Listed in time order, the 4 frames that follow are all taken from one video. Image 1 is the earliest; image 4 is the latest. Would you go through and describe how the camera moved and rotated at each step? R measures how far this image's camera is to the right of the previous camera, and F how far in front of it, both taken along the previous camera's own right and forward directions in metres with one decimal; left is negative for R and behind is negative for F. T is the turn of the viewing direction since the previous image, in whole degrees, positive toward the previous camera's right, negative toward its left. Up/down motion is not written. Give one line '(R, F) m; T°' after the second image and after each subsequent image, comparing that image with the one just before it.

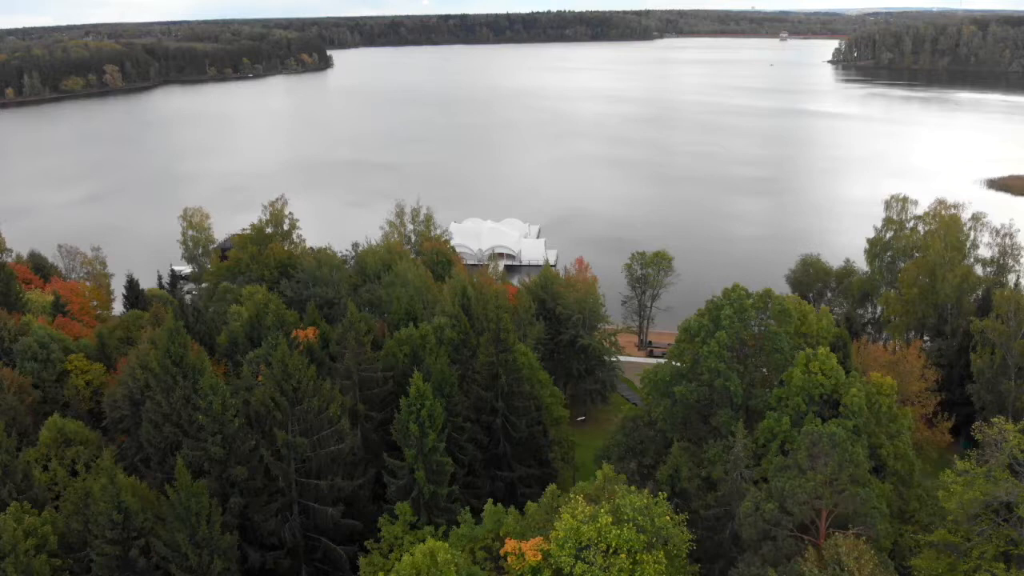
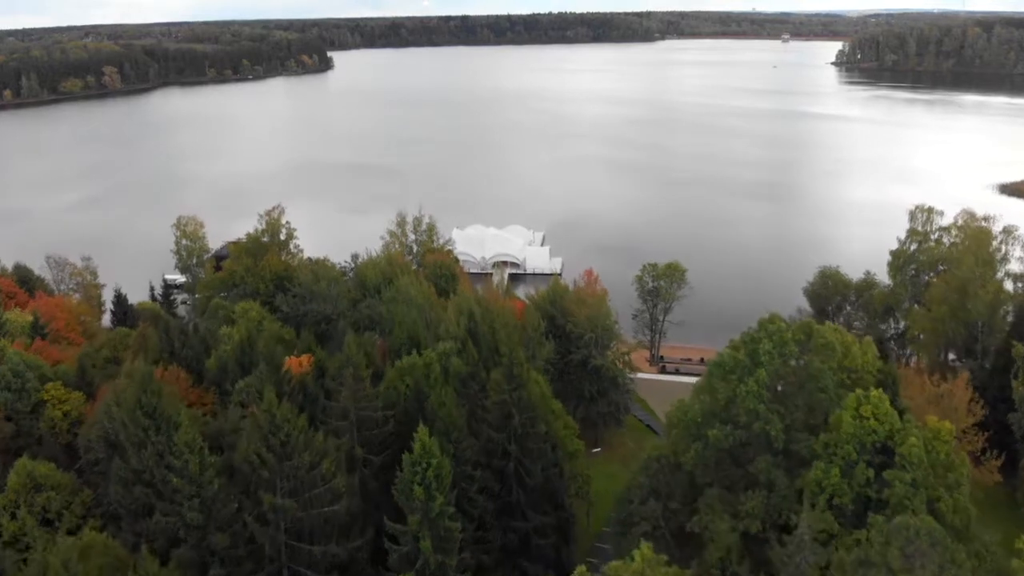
(-0.1, +0.9) m; 0°
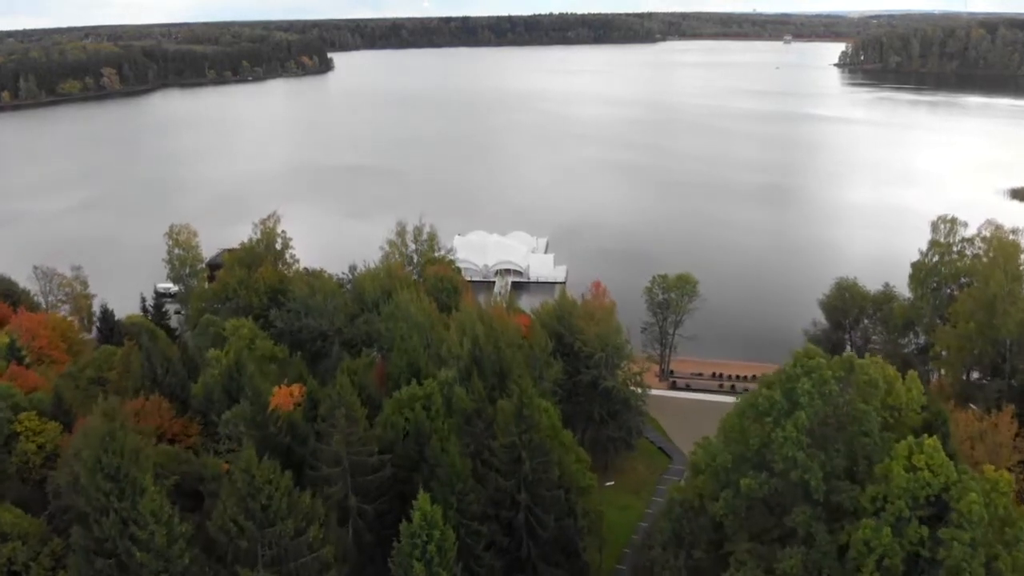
(-0.1, +0.8) m; 0°
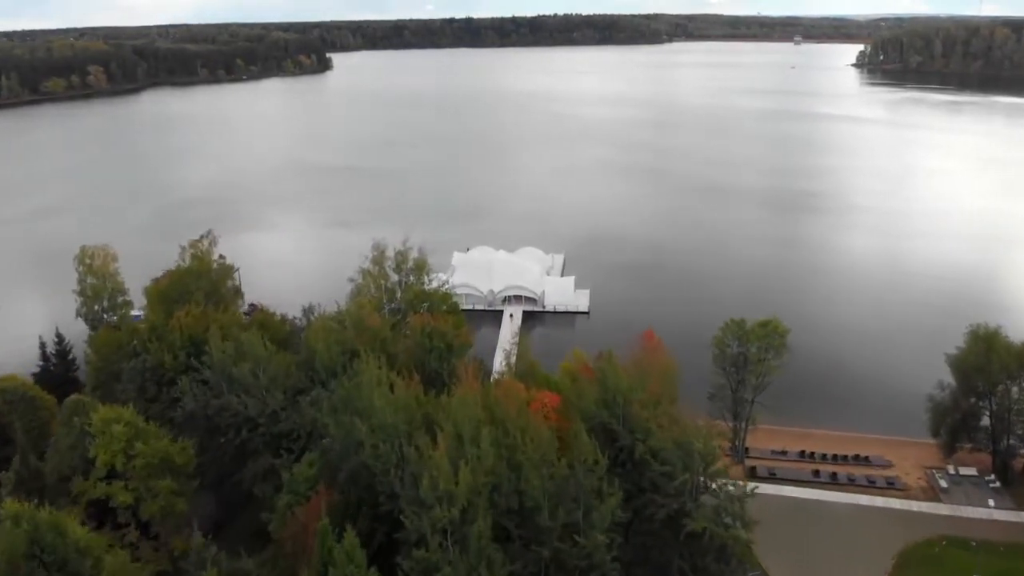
(-0.3, +5.5) m; 0°
